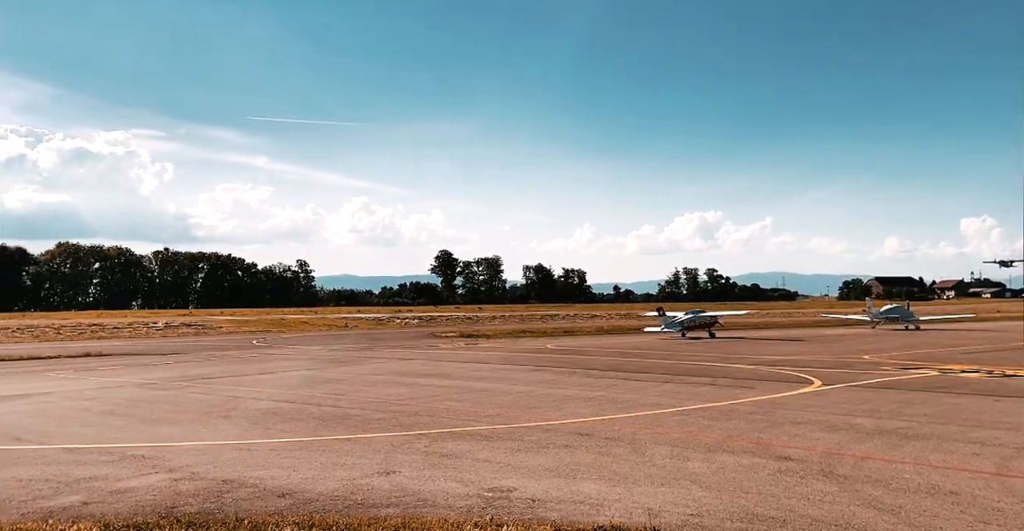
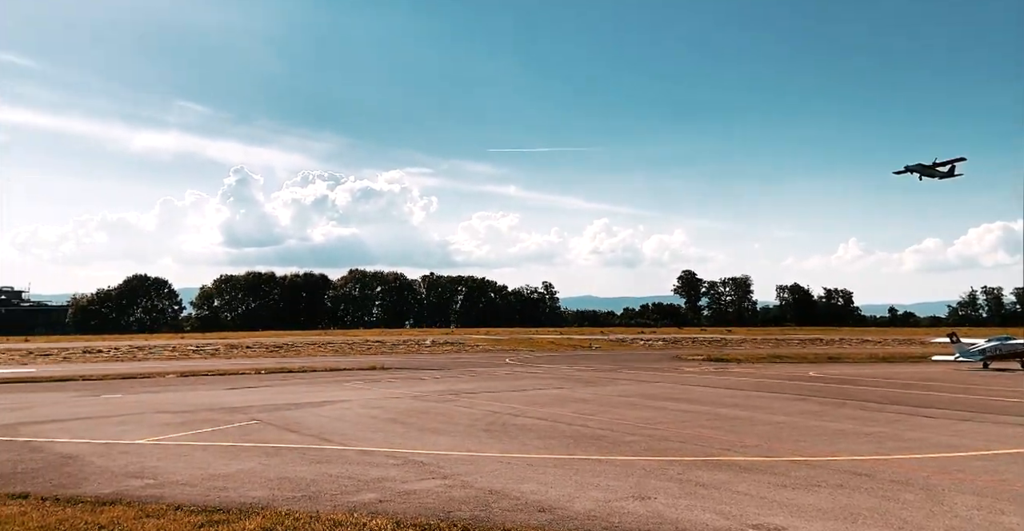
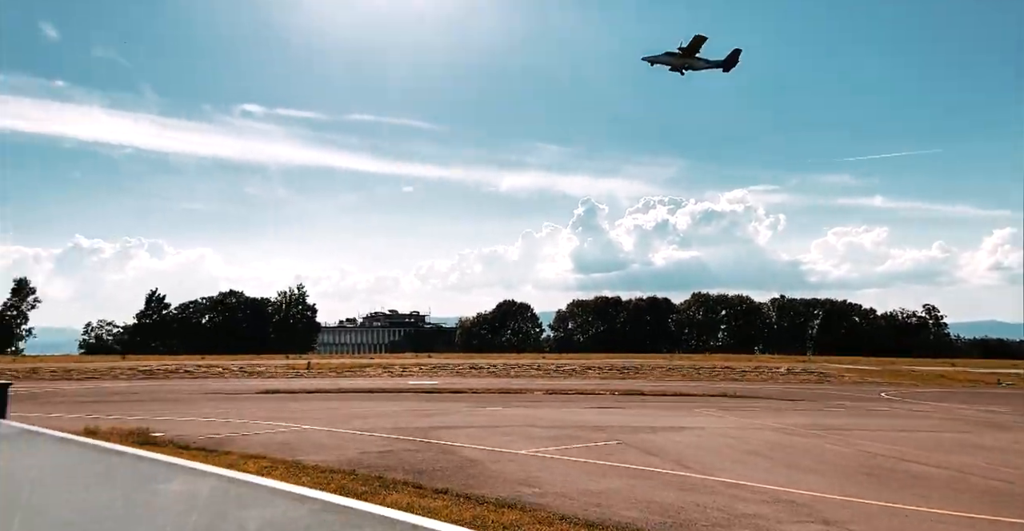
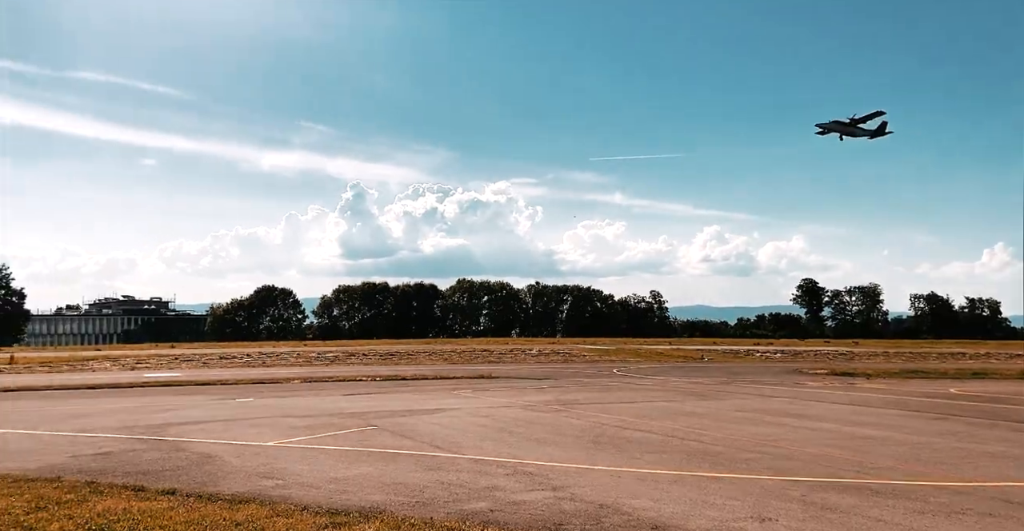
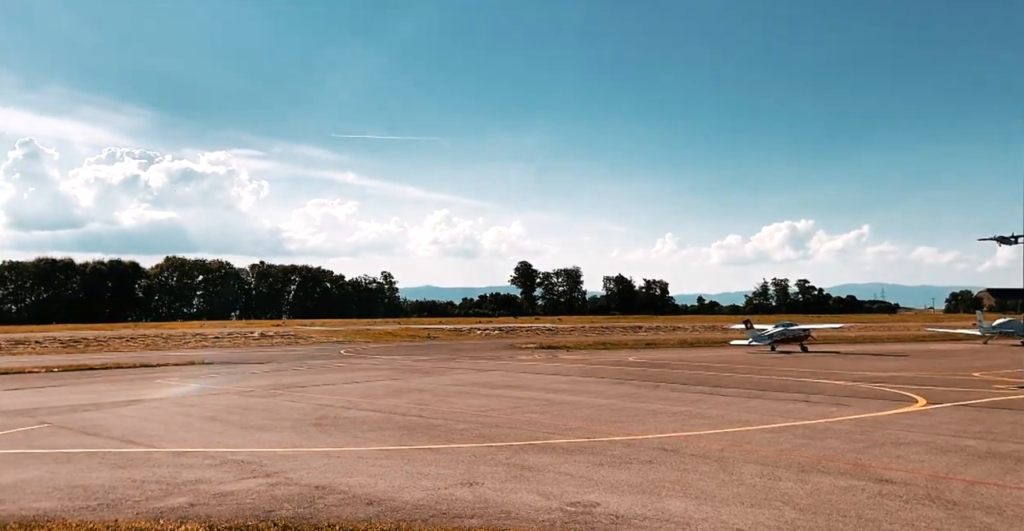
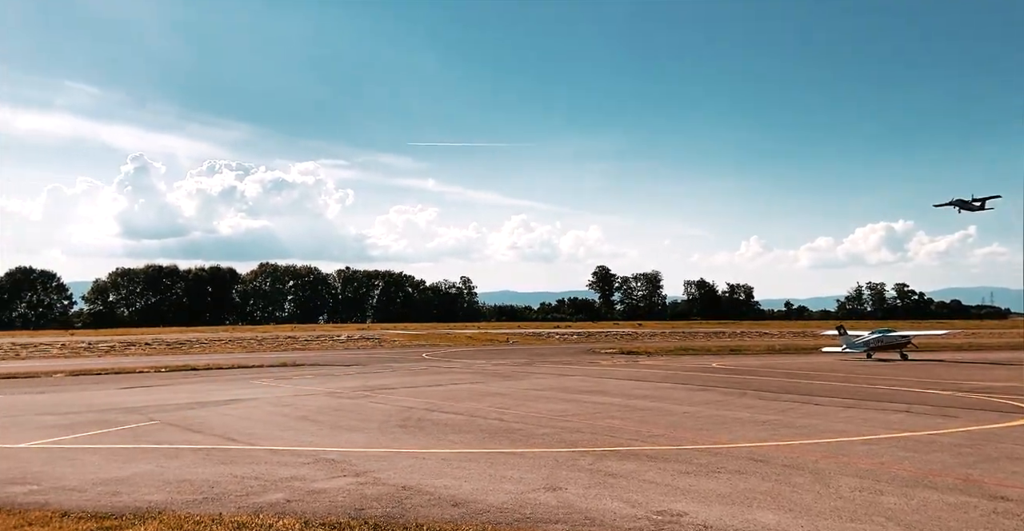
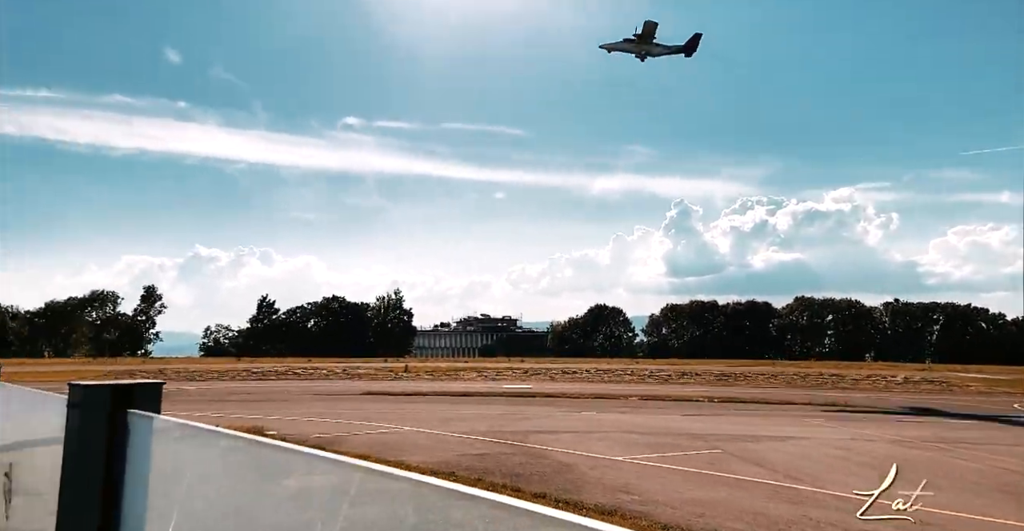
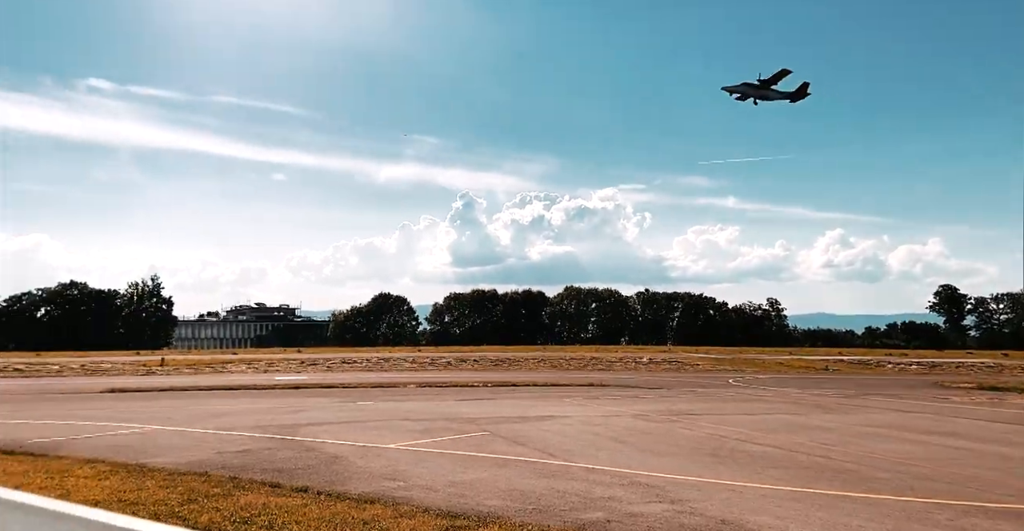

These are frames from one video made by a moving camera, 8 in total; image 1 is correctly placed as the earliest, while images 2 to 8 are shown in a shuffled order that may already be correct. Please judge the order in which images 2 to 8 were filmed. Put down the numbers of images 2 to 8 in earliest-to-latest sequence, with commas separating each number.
5, 6, 2, 4, 8, 3, 7
